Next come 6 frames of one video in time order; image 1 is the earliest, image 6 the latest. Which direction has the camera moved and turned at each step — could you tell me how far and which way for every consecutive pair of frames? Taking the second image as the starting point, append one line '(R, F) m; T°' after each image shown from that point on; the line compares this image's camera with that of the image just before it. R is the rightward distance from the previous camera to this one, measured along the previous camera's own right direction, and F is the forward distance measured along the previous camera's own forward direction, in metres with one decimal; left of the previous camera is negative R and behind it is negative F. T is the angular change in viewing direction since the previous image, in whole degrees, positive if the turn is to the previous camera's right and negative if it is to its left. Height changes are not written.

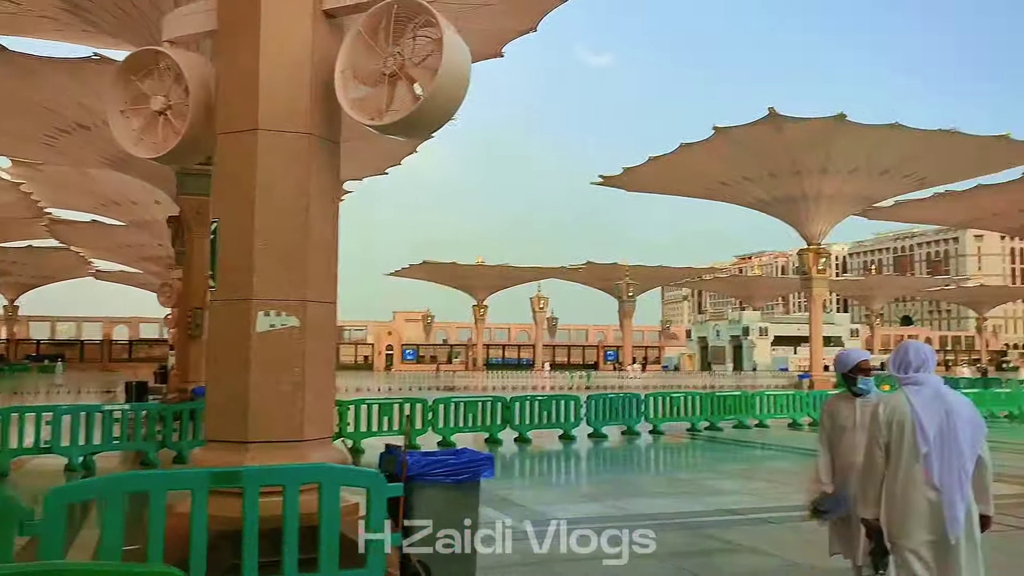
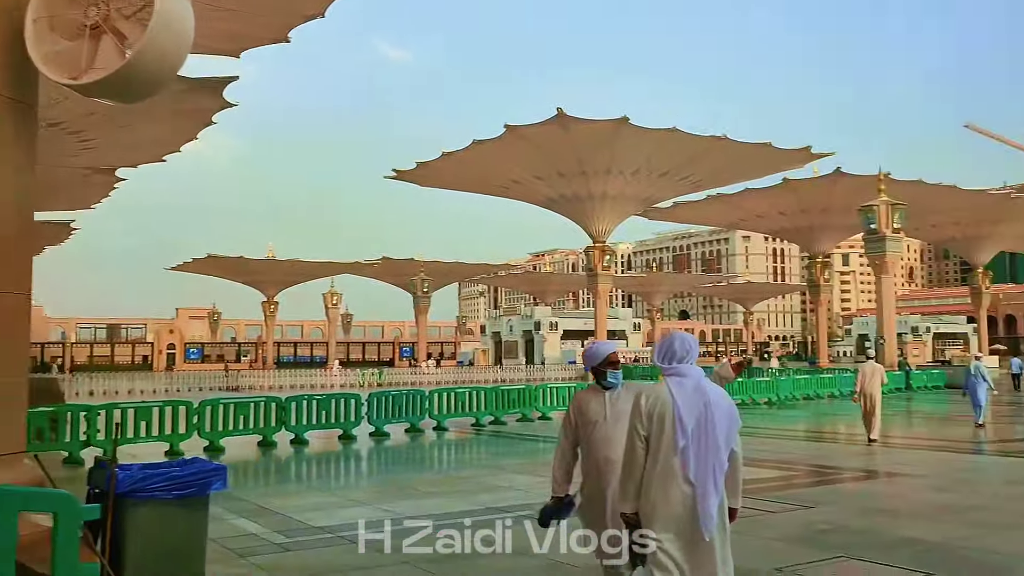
(+0.2, +0.3) m; +13°
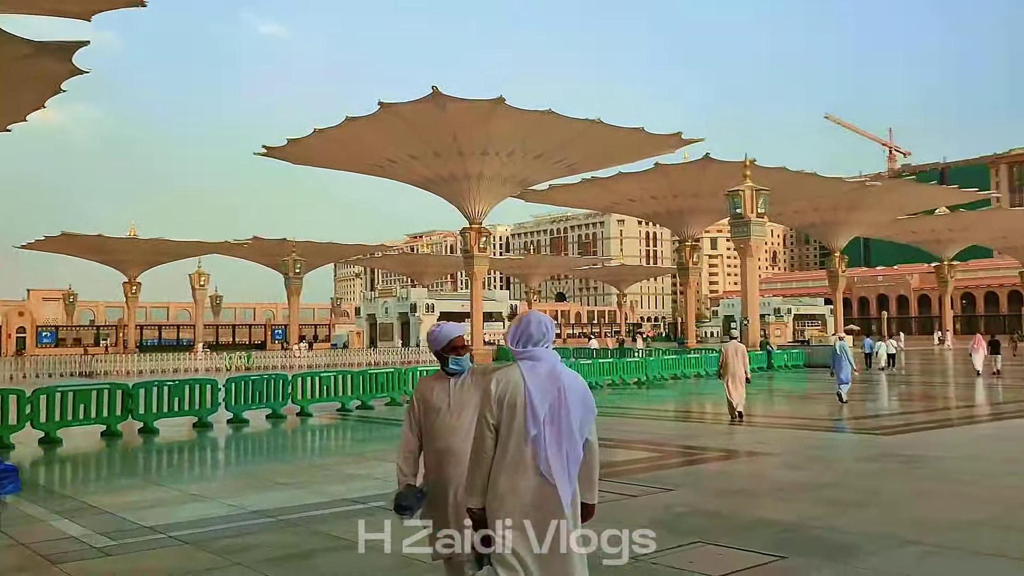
(+0.1, +0.3) m; +8°
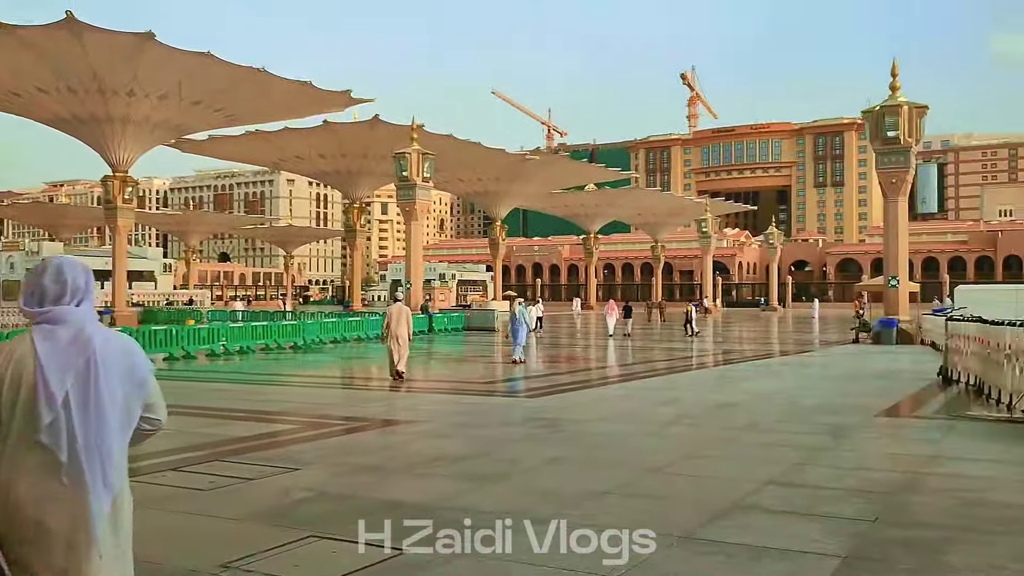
(+0.3, +0.6) m; +21°
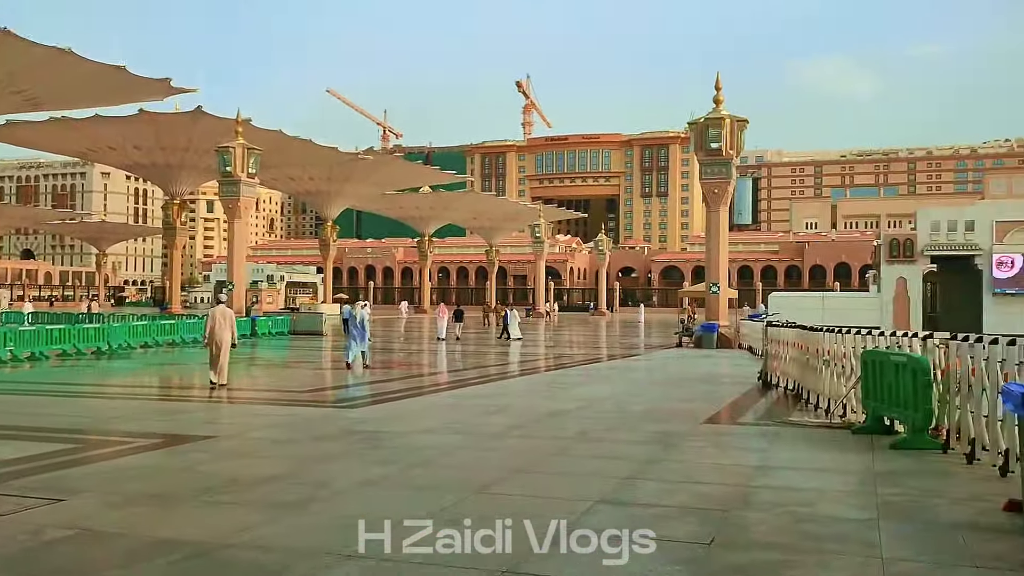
(+0.1, +0.5) m; +10°
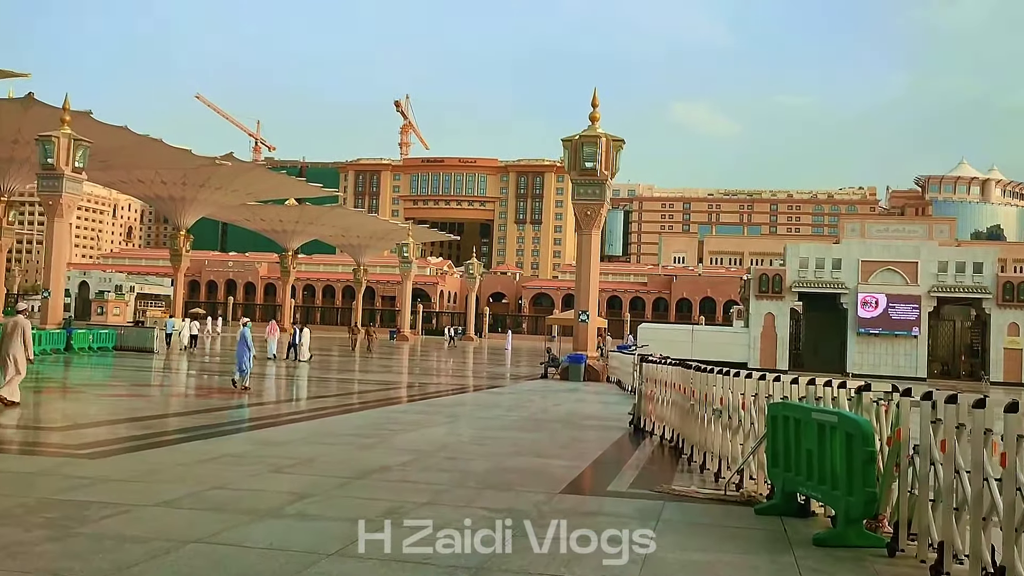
(+0.4, +1.8) m; +8°
